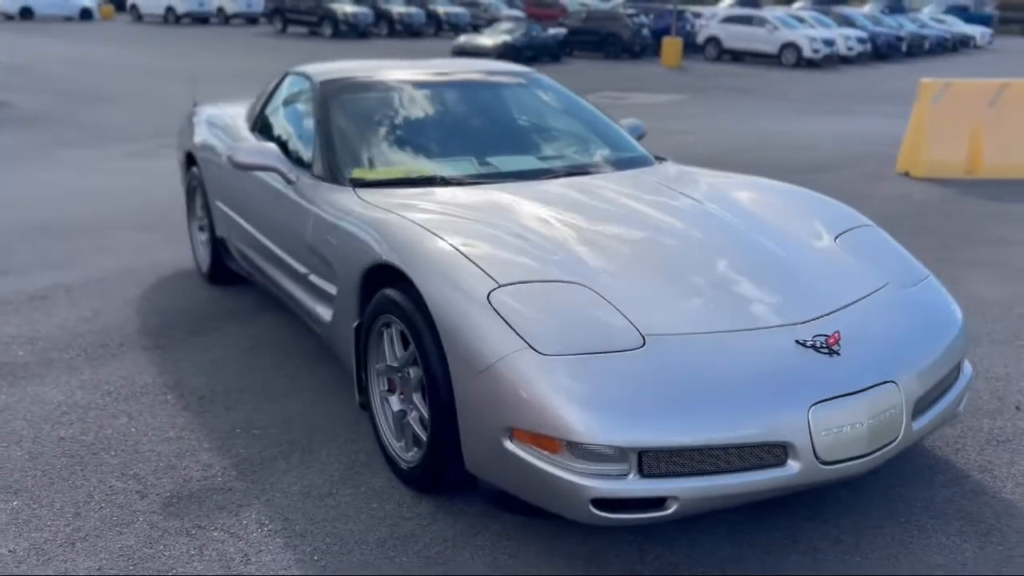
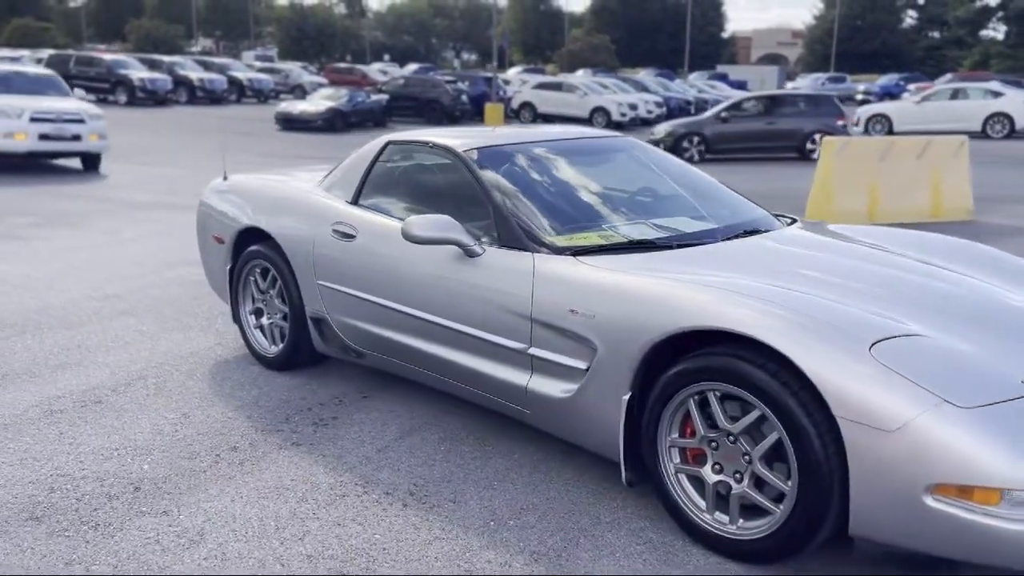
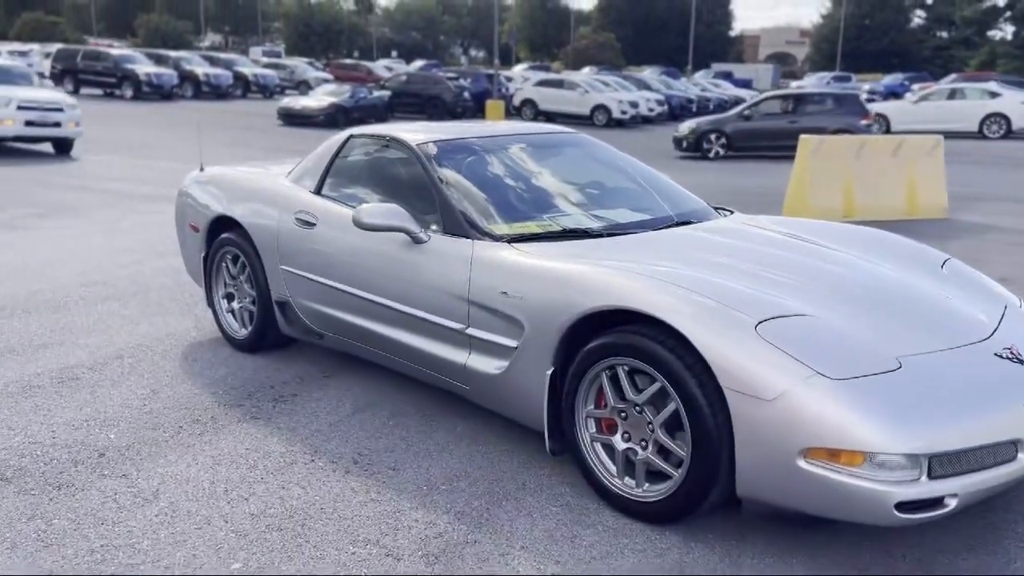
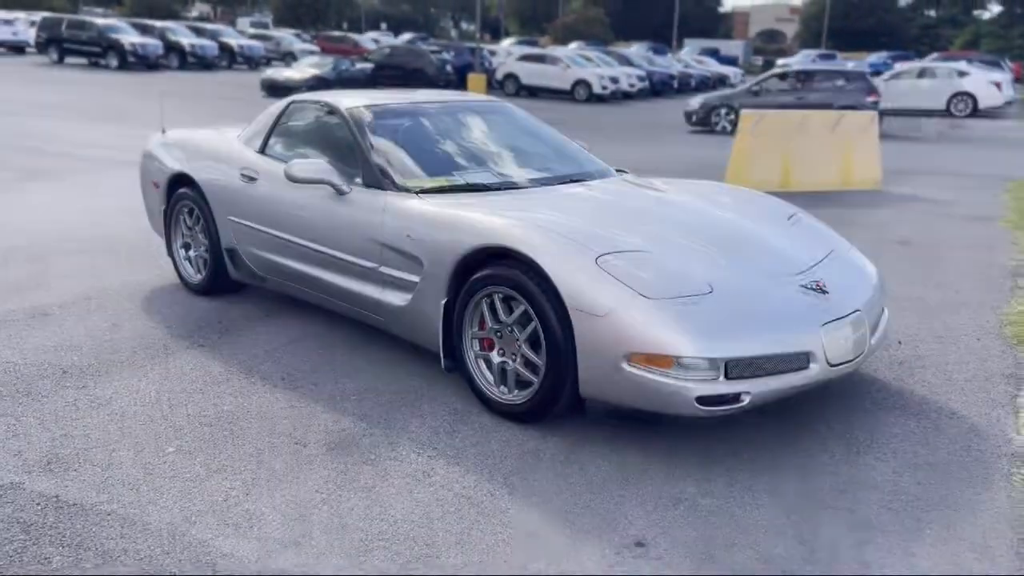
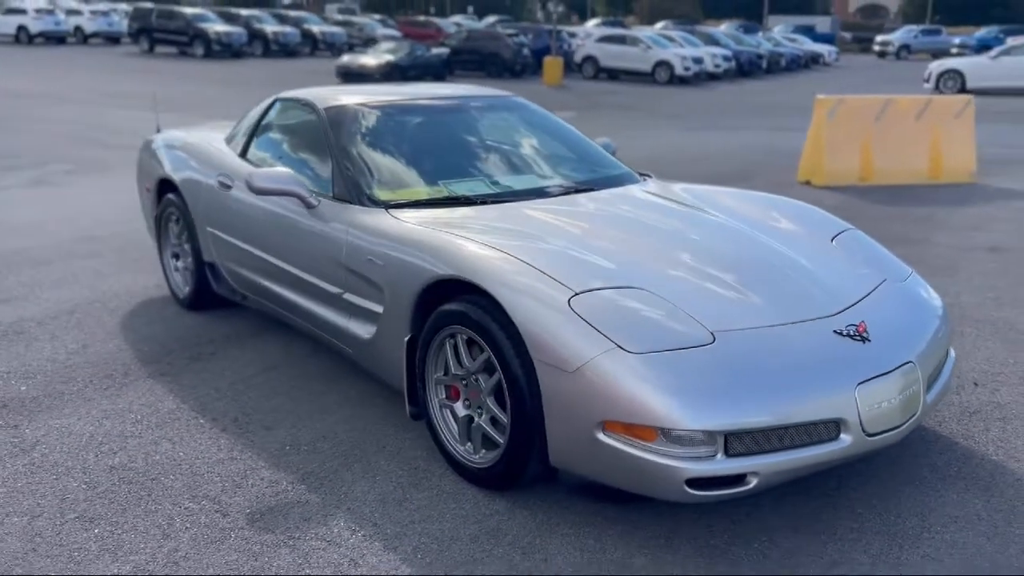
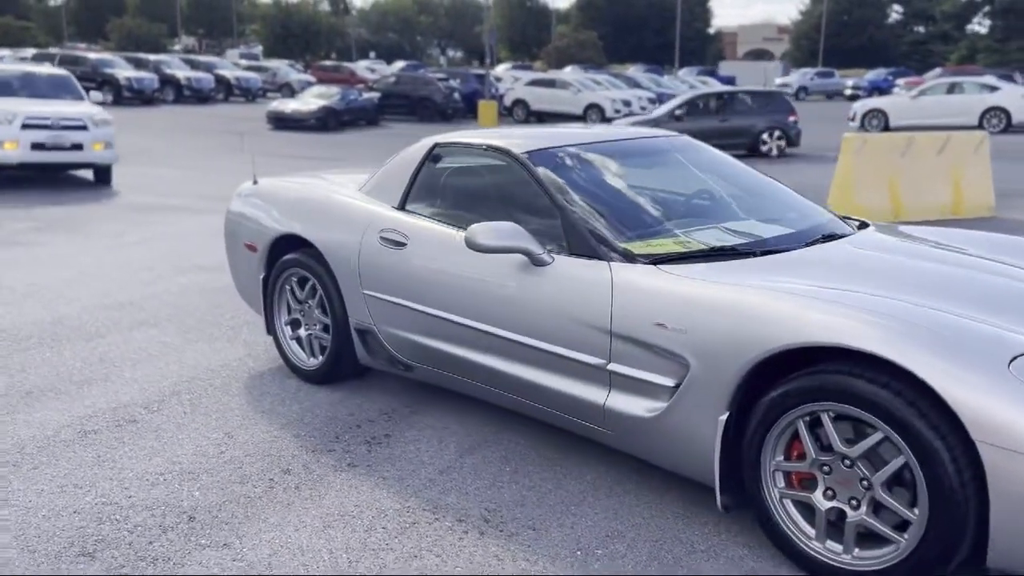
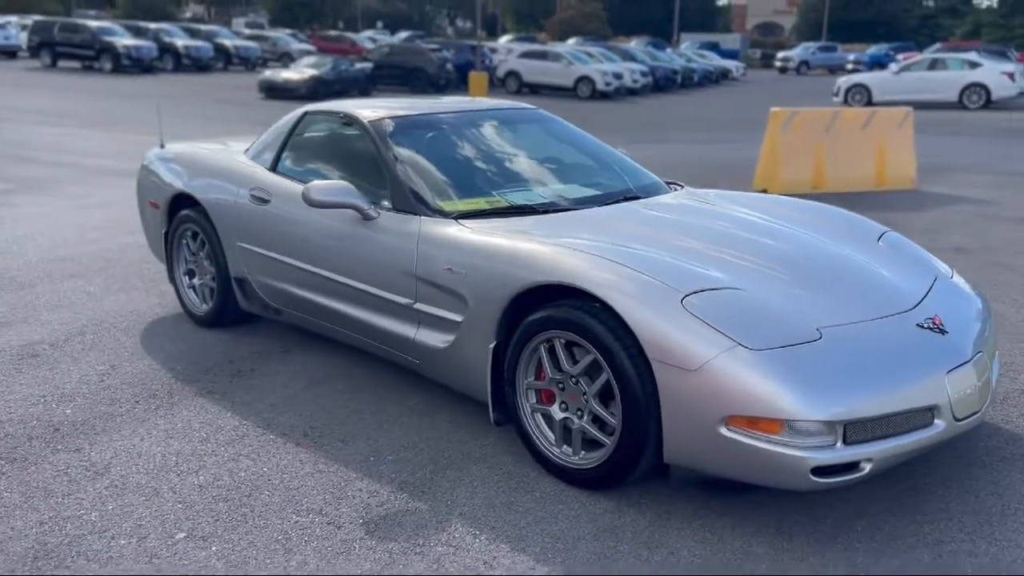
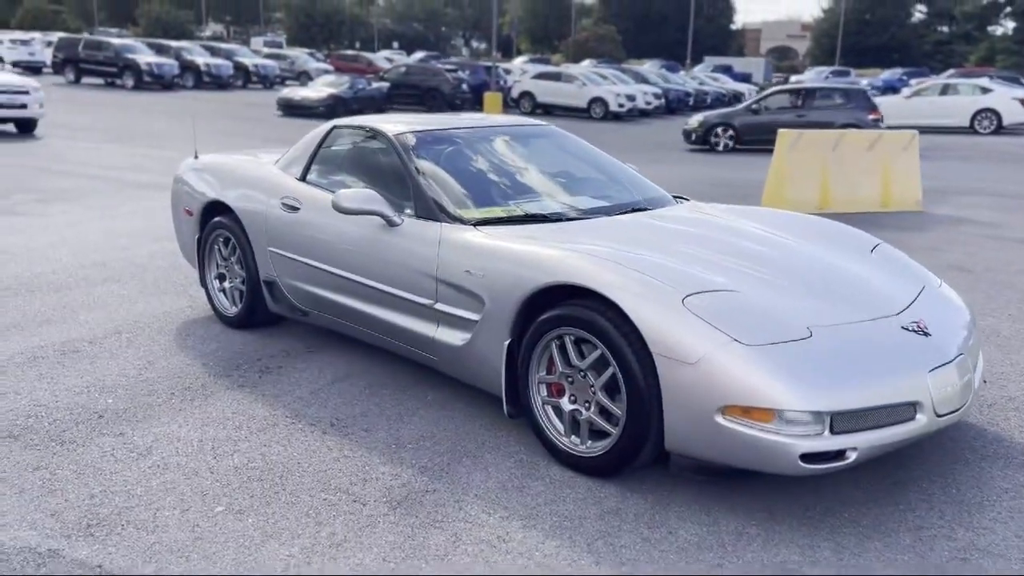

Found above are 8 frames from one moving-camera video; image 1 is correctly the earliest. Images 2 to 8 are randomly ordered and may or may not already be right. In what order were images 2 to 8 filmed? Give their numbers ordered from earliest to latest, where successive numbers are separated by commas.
5, 7, 4, 8, 3, 2, 6
